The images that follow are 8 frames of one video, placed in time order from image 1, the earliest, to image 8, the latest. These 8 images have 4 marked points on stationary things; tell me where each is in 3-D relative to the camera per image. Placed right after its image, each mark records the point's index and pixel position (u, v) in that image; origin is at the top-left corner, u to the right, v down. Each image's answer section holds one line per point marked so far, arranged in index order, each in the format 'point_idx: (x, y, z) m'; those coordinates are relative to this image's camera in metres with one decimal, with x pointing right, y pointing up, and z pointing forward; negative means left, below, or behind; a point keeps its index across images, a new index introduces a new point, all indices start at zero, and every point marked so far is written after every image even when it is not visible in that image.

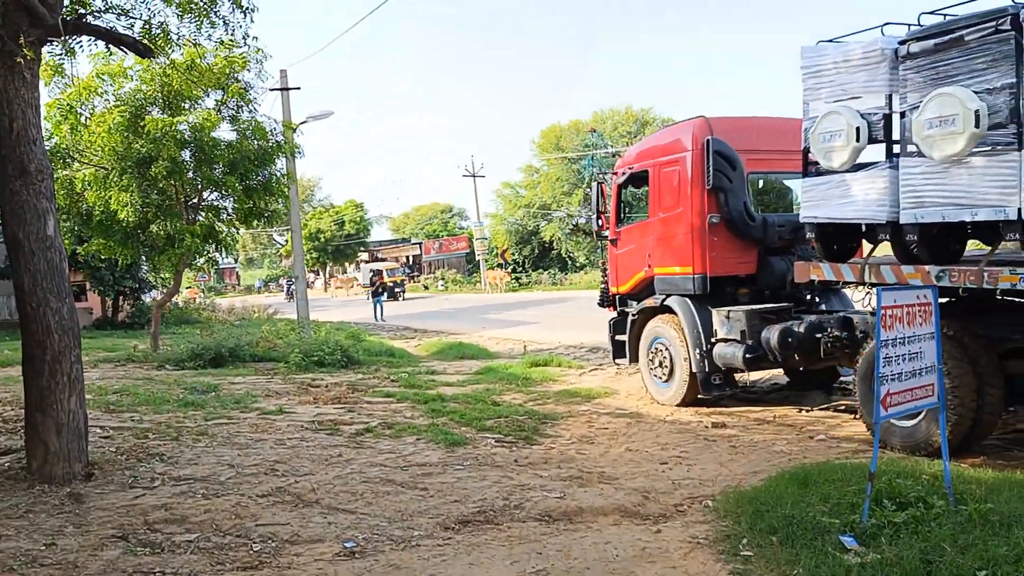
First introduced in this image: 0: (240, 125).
0: (-4.0, +2.4, +13.7) m
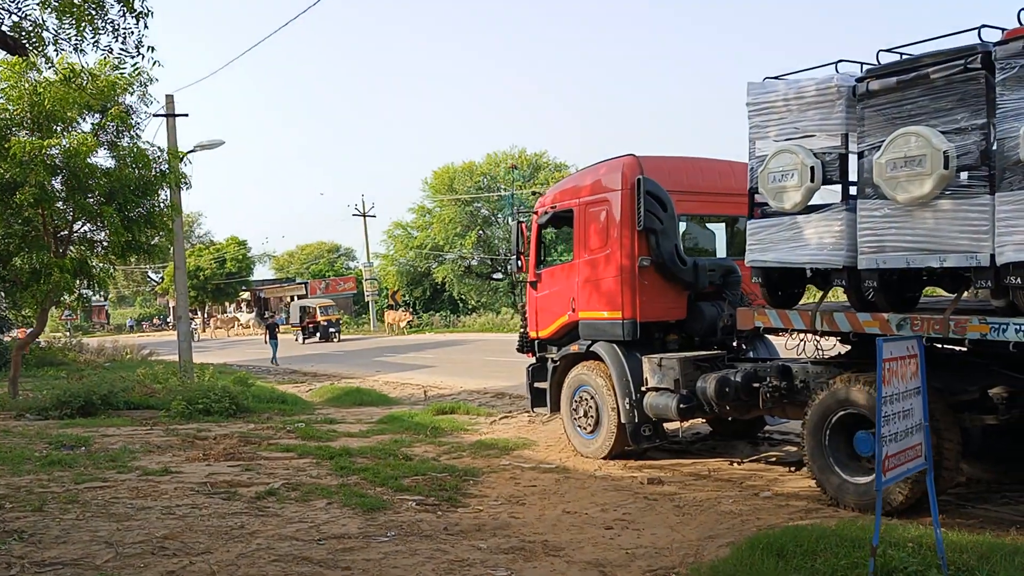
0: (-5.3, +1.9, +12.5) m
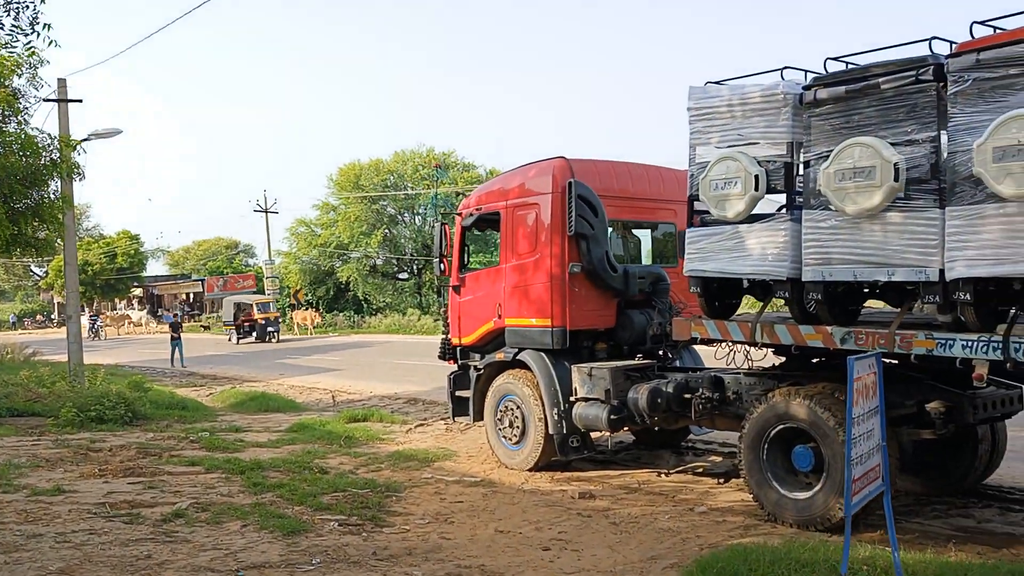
0: (-6.4, +1.9, +11.6) m
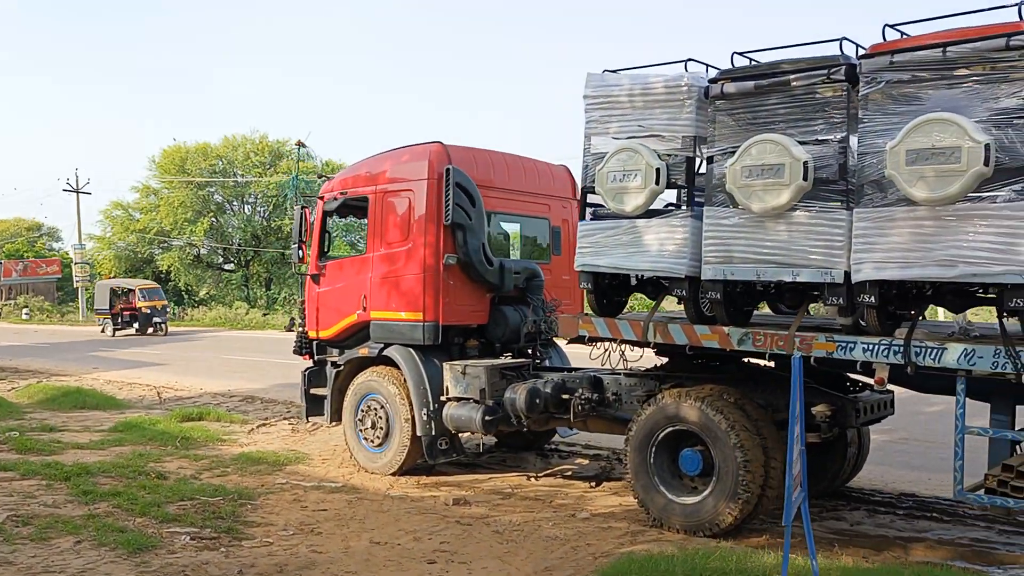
0: (-7.9, +2.2, +9.8) m
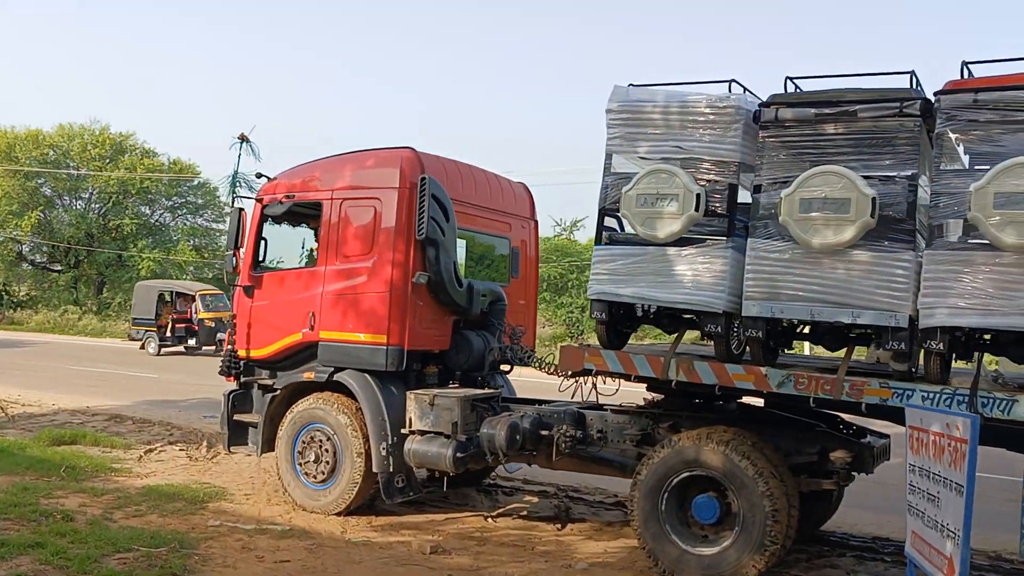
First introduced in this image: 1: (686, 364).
0: (-8.3, +2.4, +7.8) m
1: (+1.0, -0.4, +5.3) m
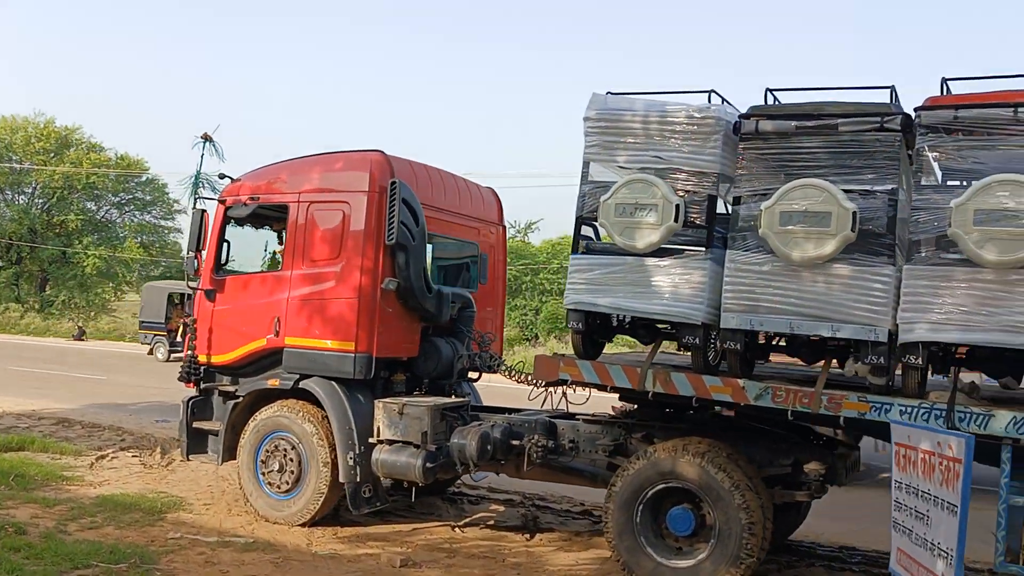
0: (-8.5, +2.4, +7.2) m
1: (+0.9, -0.5, +5.3) m
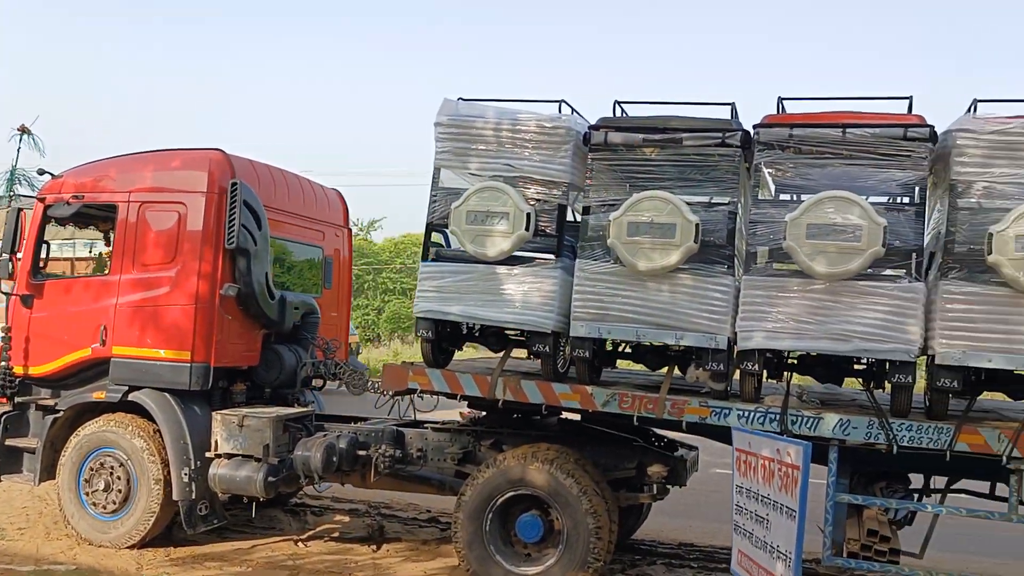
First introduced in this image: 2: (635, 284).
0: (-9.6, +2.4, +5.6) m
1: (0.0, -0.6, +5.3) m
2: (+0.7, 0.0, +5.0) m
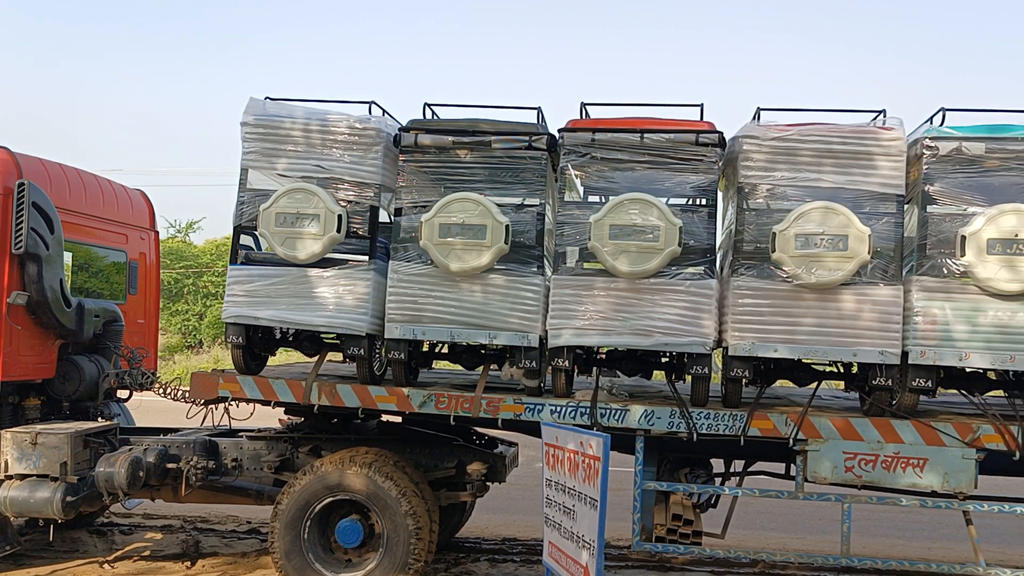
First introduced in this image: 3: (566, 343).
0: (-10.6, +2.2, +3.8) m
1: (-1.0, -0.6, +5.2) m
2: (-0.3, 0.0, +5.0) m
3: (+0.3, -0.3, +4.8) m
